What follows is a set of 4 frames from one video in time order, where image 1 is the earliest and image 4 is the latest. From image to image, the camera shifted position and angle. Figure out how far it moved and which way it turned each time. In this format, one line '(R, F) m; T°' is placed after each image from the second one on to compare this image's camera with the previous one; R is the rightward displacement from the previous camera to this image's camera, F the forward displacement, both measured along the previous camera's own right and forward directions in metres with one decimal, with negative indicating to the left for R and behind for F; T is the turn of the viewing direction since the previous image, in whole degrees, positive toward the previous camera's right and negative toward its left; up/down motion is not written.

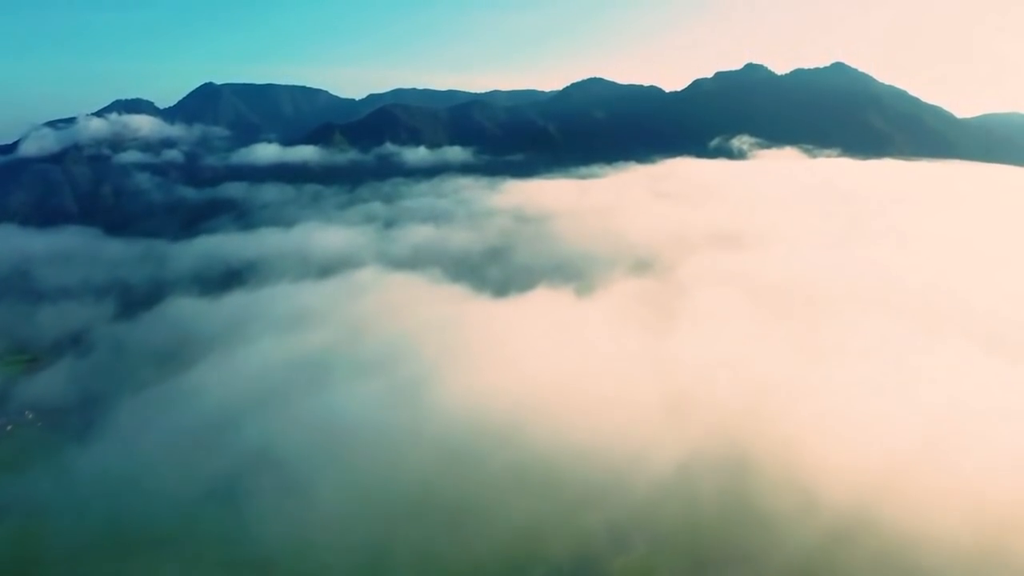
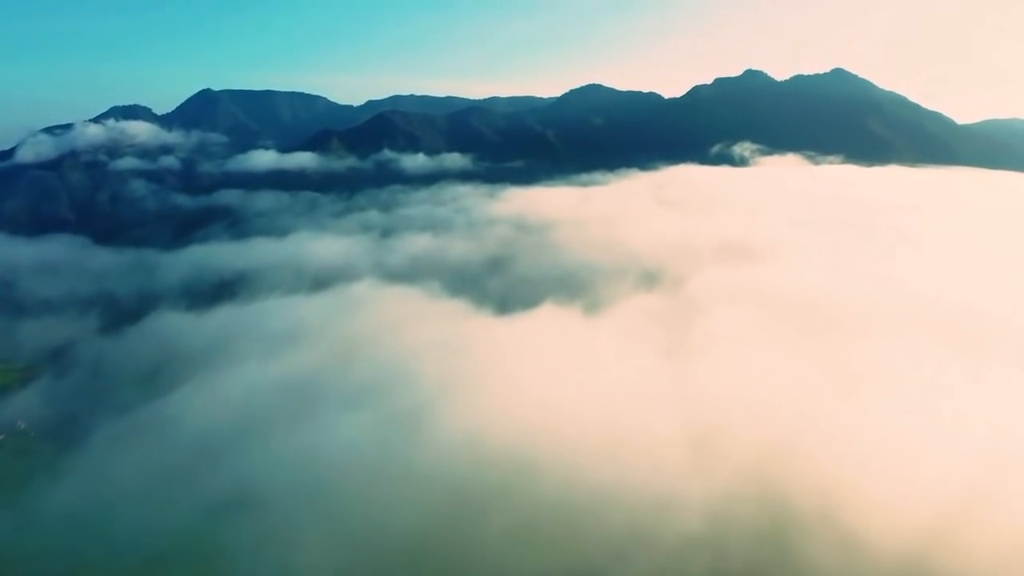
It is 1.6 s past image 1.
(-0.1, +1.4) m; 0°
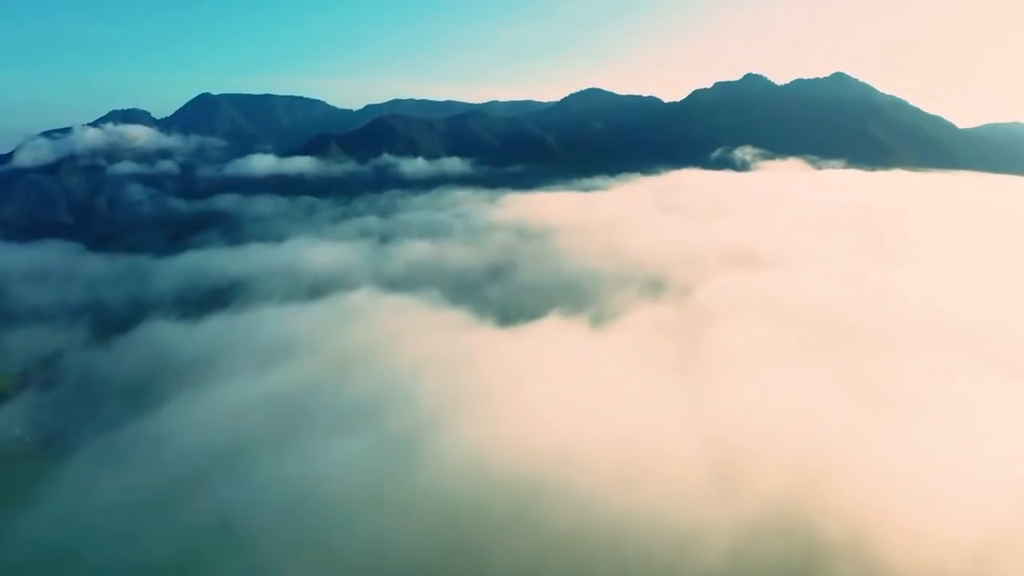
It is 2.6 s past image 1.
(-0.1, +0.9) m; 0°
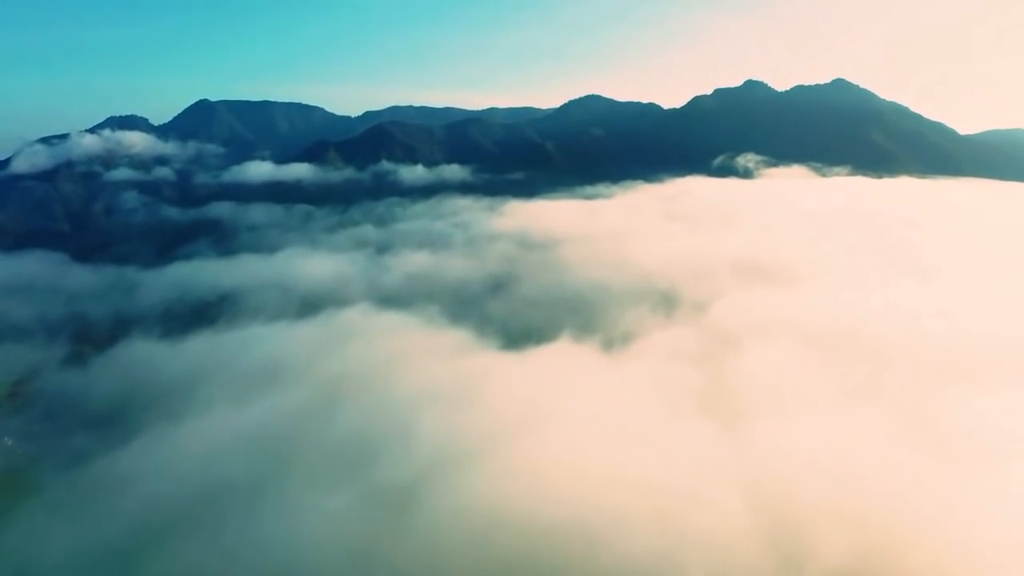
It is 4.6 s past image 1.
(-0.2, +1.7) m; 0°
